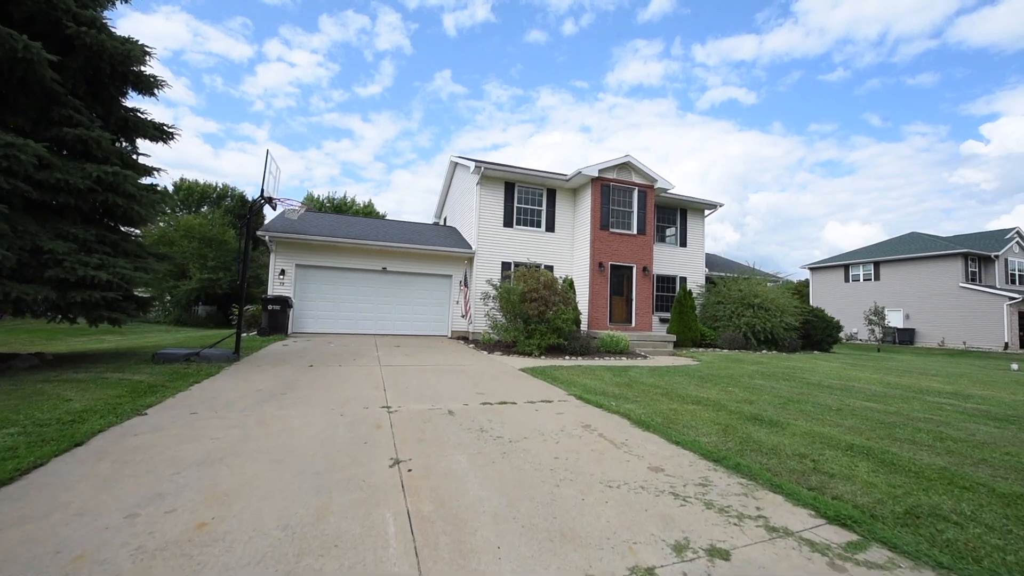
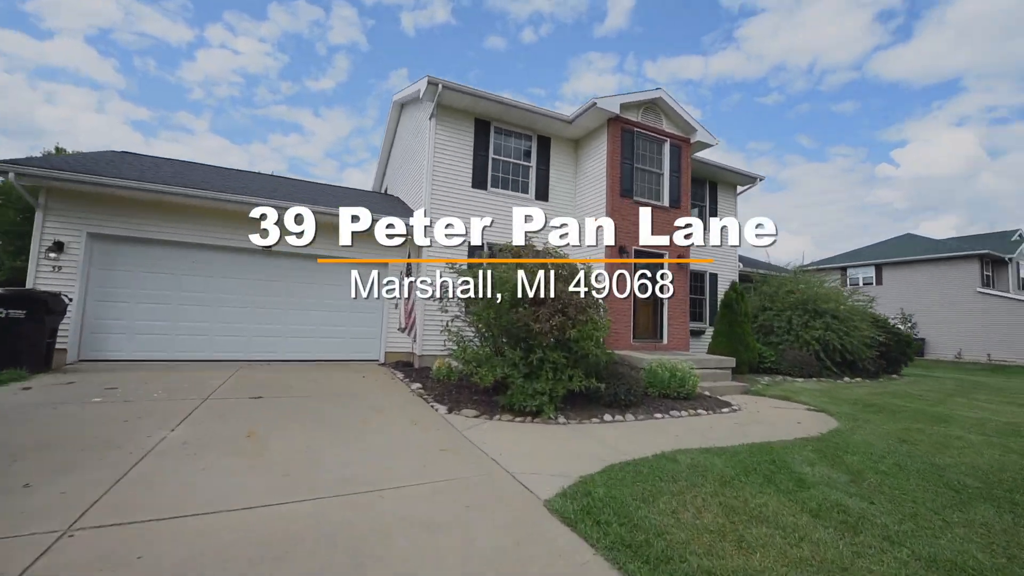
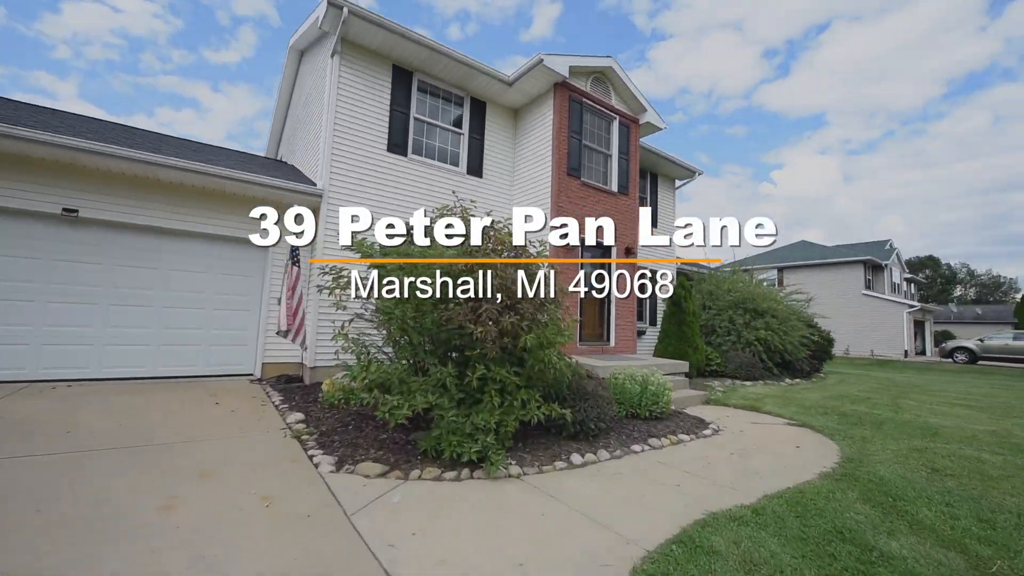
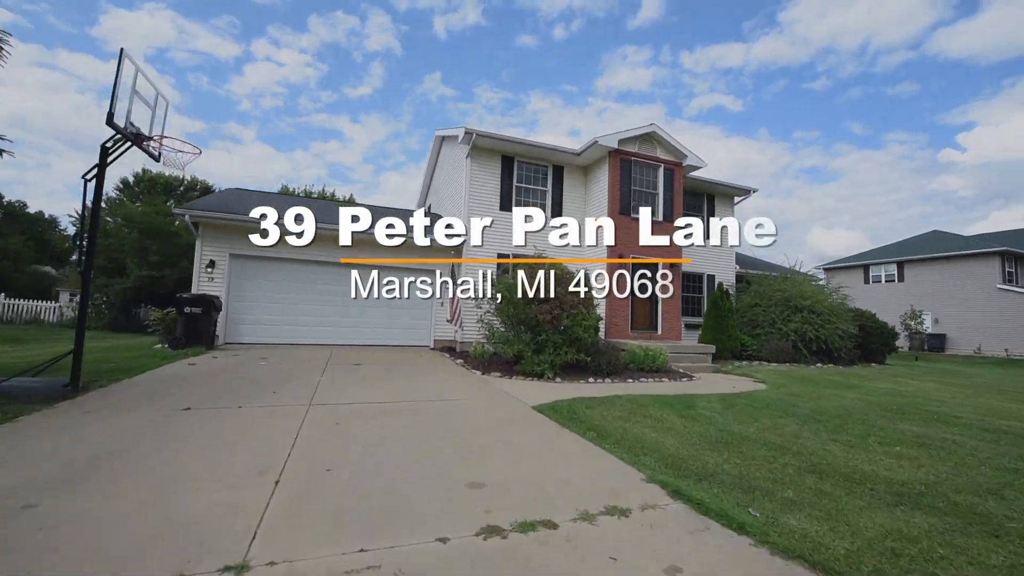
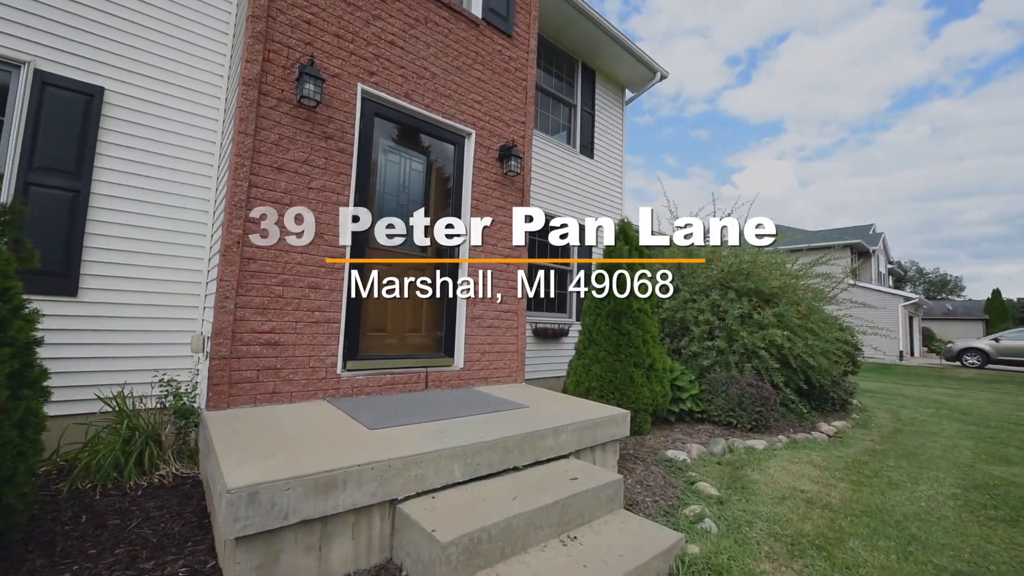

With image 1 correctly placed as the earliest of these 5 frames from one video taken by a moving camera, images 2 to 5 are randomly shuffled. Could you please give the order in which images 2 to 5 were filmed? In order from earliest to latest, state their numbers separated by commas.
4, 2, 3, 5
